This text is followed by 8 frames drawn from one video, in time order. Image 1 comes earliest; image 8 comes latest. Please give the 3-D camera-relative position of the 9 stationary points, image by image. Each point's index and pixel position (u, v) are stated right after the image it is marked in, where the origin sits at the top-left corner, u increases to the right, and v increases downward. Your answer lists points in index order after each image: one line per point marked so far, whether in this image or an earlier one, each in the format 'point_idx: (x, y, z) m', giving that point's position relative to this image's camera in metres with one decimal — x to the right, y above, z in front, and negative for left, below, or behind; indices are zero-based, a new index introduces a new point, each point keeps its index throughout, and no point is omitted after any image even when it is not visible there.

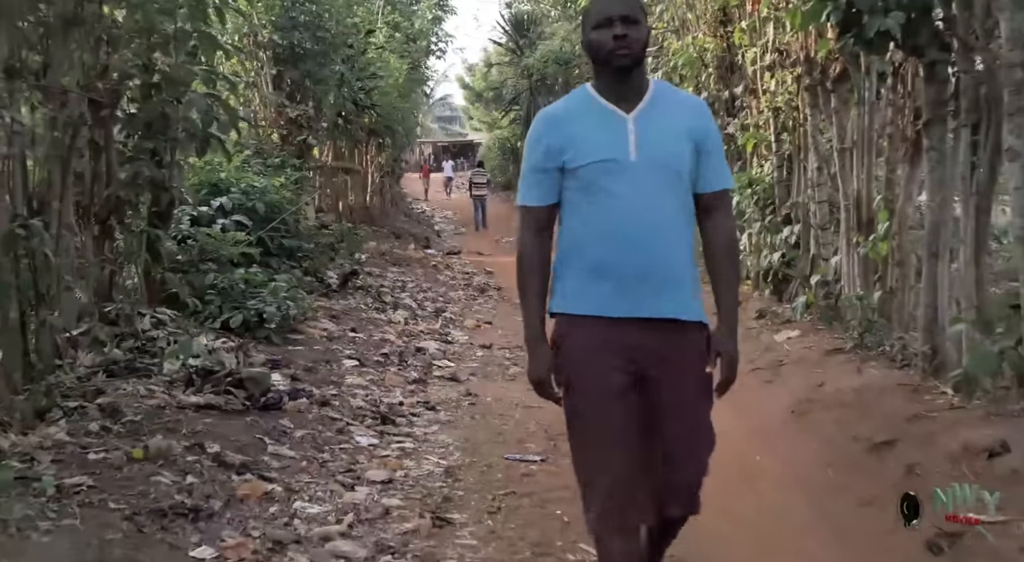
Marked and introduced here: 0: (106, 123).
0: (-2.3, +0.9, +6.4) m
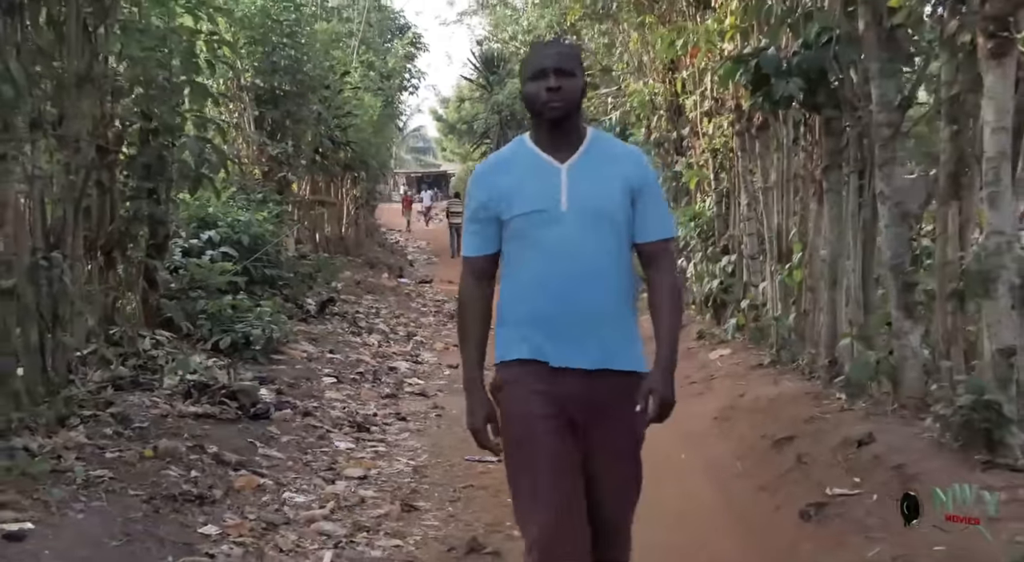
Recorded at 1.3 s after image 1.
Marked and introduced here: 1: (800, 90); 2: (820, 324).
0: (-2.5, +0.7, +7.2) m
1: (+1.5, +1.0, +5.9) m
2: (+1.8, -0.2, +6.7) m
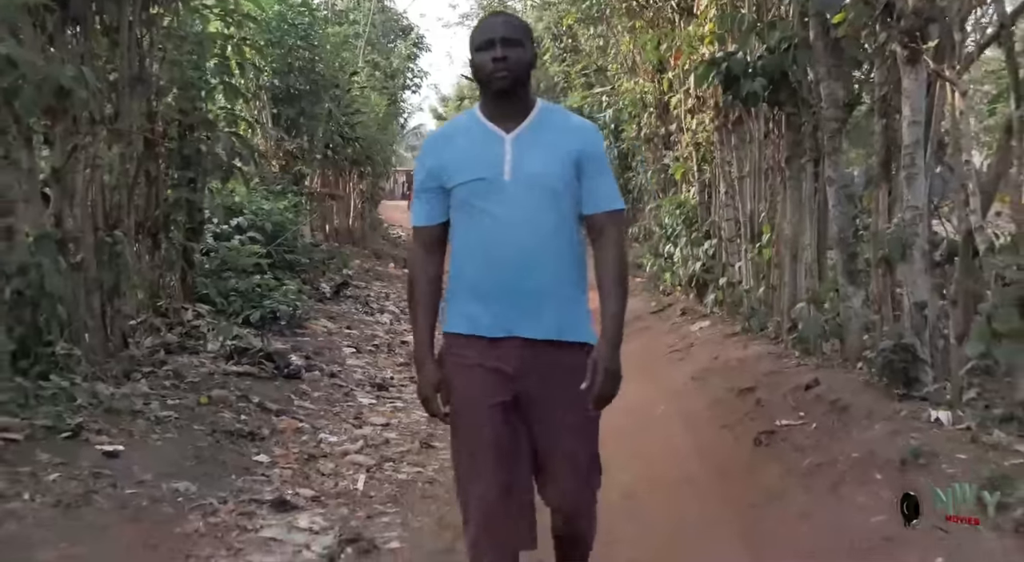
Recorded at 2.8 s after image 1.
0: (-2.5, +0.9, +8.1) m
1: (+1.5, +1.2, +6.9) m
2: (+1.8, -0.1, +7.6) m
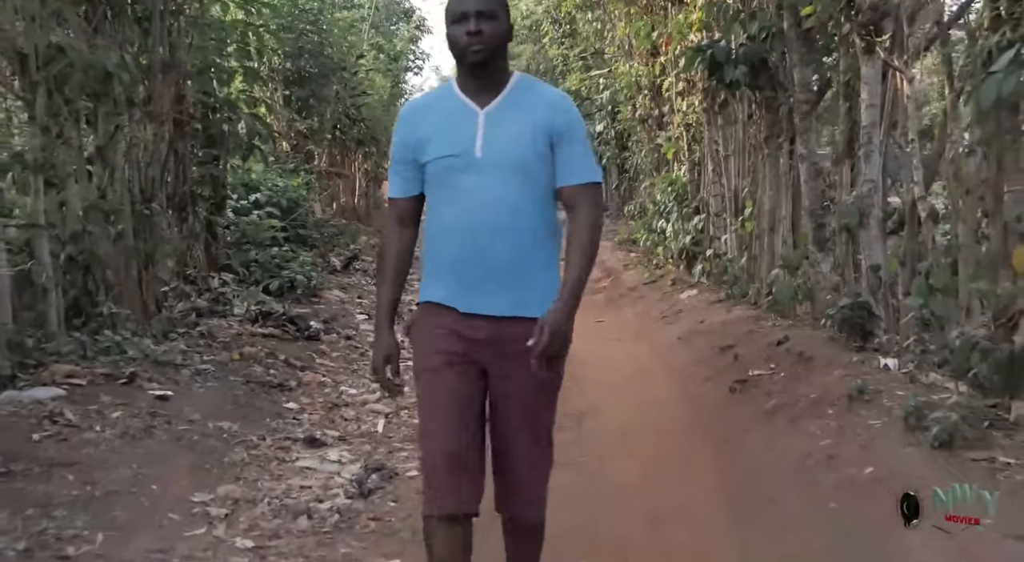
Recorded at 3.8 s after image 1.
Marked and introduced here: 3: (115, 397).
0: (-2.5, +1.1, +8.8) m
1: (+1.5, +1.4, +7.5) m
2: (+1.8, +0.1, +8.3) m
3: (-1.9, -0.6, +5.5) m
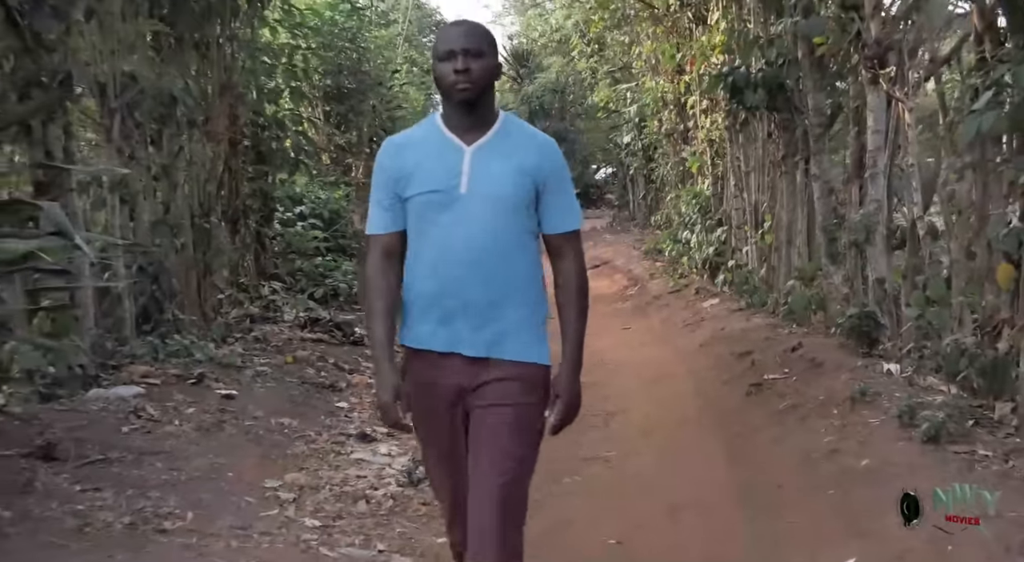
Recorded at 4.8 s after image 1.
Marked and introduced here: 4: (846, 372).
0: (-2.2, +1.0, +9.4) m
1: (+1.7, +1.3, +8.0) m
2: (+2.1, +0.1, +8.8) m
3: (-1.7, -0.6, +6.1) m
4: (+1.8, -0.5, +6.1) m
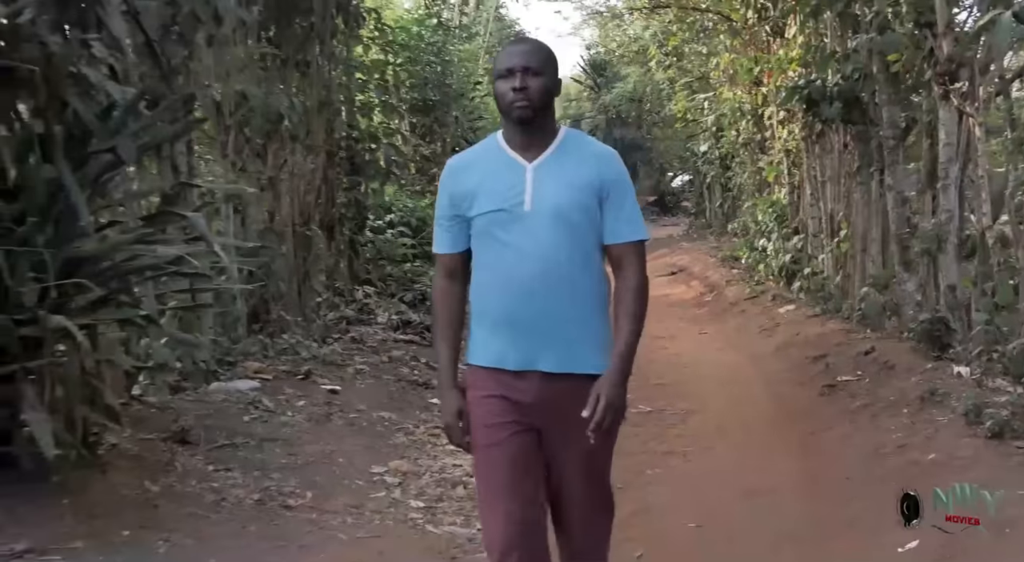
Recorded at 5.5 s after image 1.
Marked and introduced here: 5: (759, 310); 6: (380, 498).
0: (-1.5, +1.0, +9.9) m
1: (+2.4, +1.2, +8.3) m
2: (+2.7, 0.0, +9.1) m
3: (-1.2, -0.6, +6.6) m
4: (+2.2, -0.5, +6.3) m
5: (+2.4, -0.3, +11.2) m
6: (-0.6, -1.0, +5.1) m
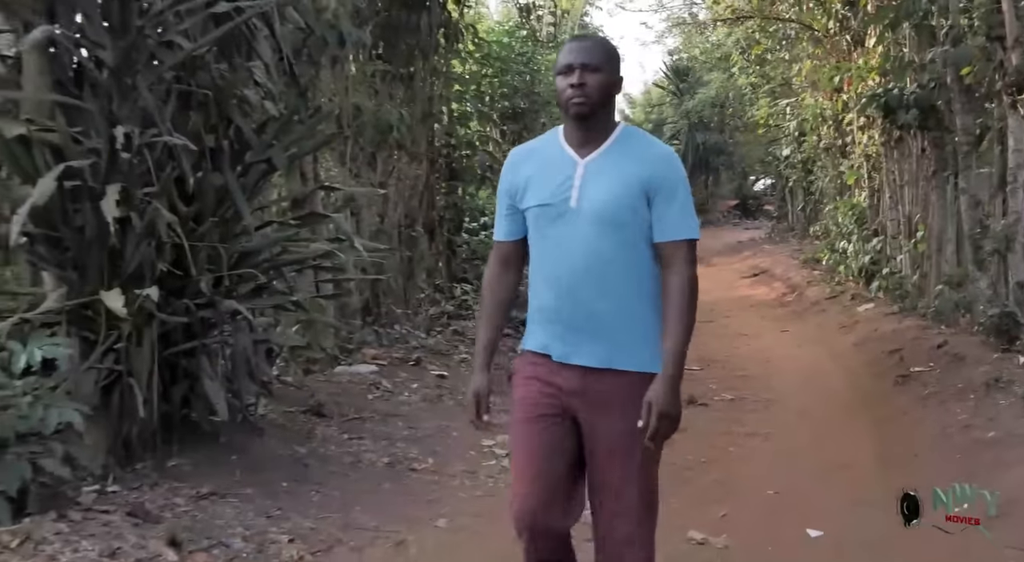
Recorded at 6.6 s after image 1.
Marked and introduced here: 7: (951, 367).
0: (-0.7, +1.0, +10.6) m
1: (+3.1, +1.3, +8.8) m
2: (+3.5, 0.0, +9.5) m
3: (-0.6, -0.6, +7.3) m
4: (+2.8, -0.5, +6.8) m
5: (+3.3, -0.3, +11.6) m
6: (-0.1, -0.9, +5.8) m
7: (+2.8, -0.5, +7.2) m
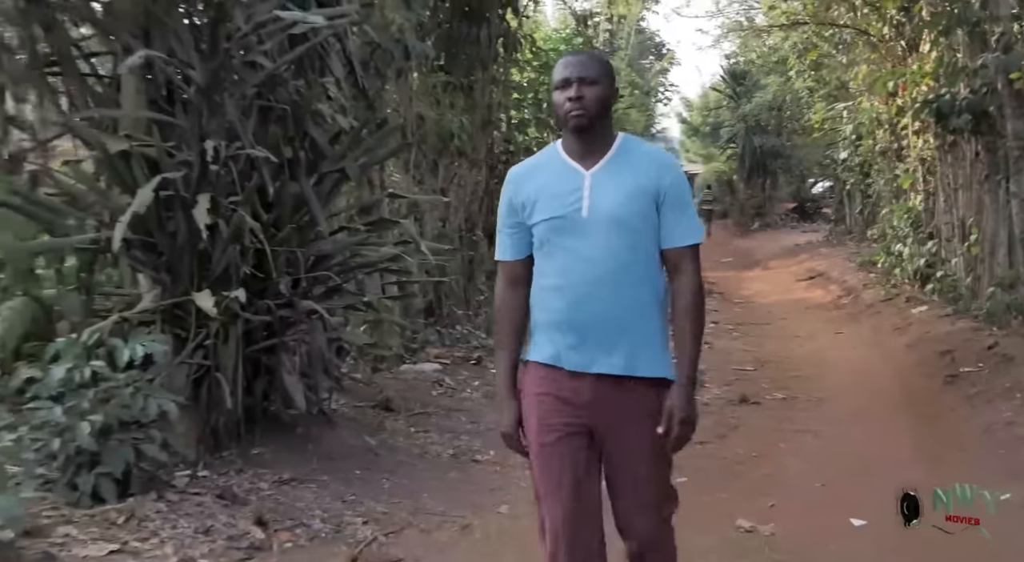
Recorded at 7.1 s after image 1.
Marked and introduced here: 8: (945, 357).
0: (-0.2, +1.0, +11.0) m
1: (+3.5, +1.2, +8.9) m
2: (+4.0, 0.0, +9.6) m
3: (-0.3, -0.6, +7.6) m
4: (+3.2, -0.5, +7.0) m
5: (+3.9, -0.3, +11.7) m
6: (+0.2, -0.9, +6.1) m
7: (+3.1, -0.6, +7.4) m
8: (+3.2, -0.6, +8.4) m
